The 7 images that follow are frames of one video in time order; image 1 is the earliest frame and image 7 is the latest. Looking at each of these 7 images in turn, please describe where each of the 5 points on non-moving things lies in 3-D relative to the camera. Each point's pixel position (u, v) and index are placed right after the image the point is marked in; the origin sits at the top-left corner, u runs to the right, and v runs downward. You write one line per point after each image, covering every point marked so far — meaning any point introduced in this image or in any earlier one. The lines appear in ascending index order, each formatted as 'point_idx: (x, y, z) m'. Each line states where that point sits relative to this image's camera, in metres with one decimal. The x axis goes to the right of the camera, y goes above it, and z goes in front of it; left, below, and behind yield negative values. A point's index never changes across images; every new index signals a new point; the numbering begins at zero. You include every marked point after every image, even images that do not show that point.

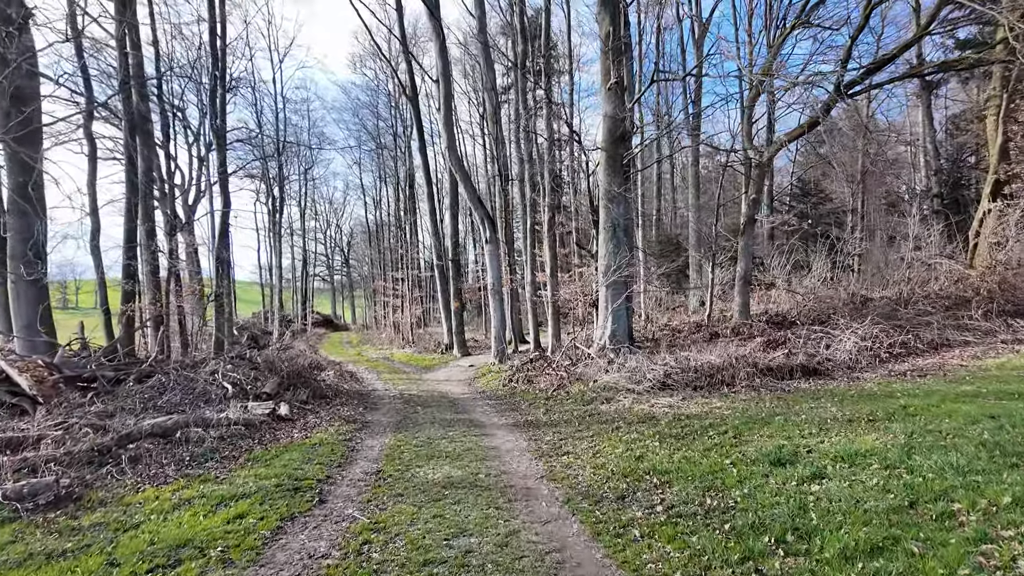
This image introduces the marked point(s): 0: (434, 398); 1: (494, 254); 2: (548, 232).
0: (-1.1, -1.6, +8.7) m
1: (-0.4, +0.7, +13.0) m
2: (+0.8, +1.2, +13.2) m
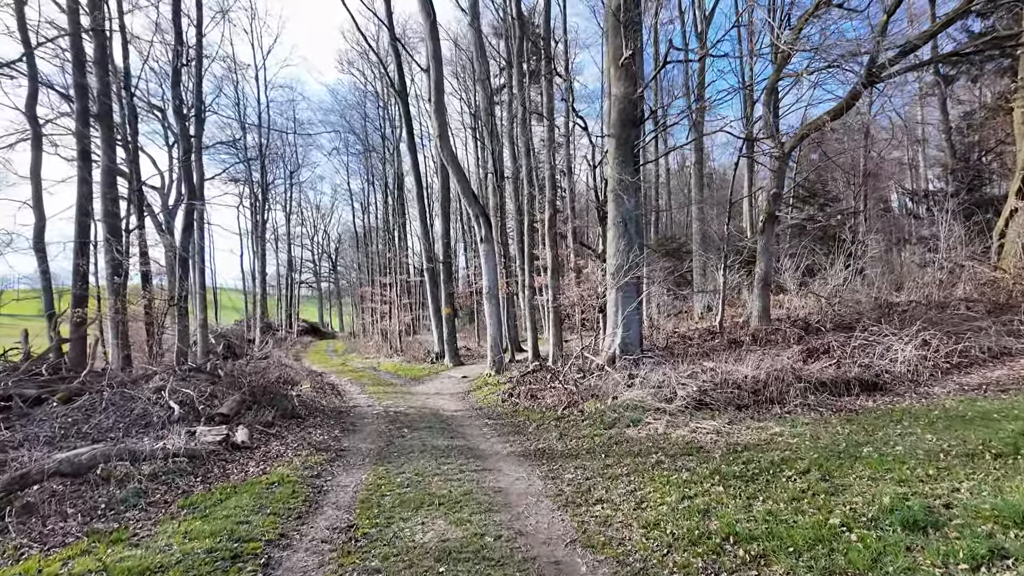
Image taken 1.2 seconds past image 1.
0: (-1.1, -1.6, +7.5) m
1: (-0.5, +0.7, +11.9) m
2: (+0.8, +1.2, +12.1) m
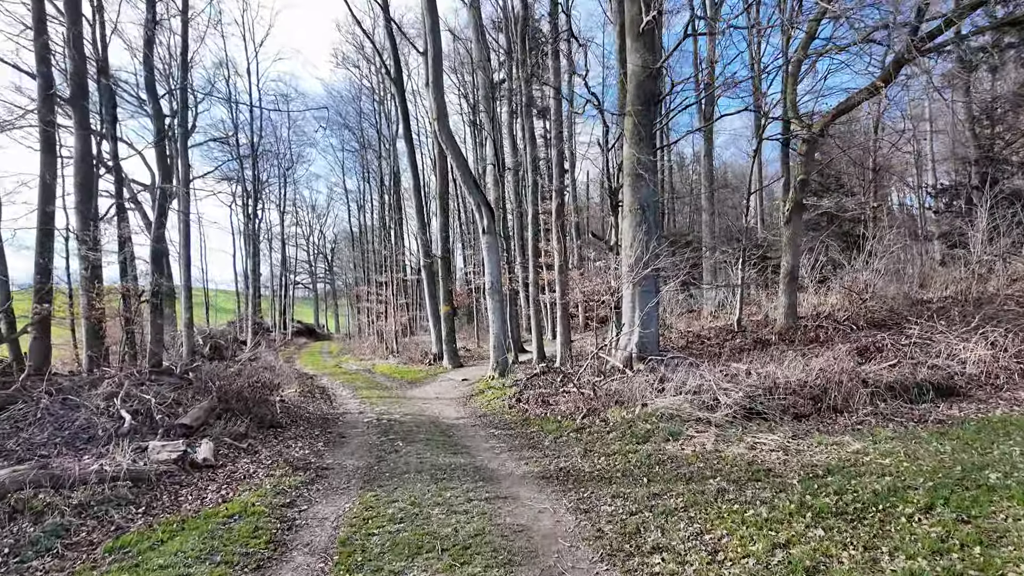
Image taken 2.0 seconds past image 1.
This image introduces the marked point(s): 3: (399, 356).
0: (-1.0, -1.6, +6.6) m
1: (-0.4, +0.7, +11.0) m
2: (+0.8, +1.2, +11.2) m
3: (-3.6, -2.2, +18.6) m
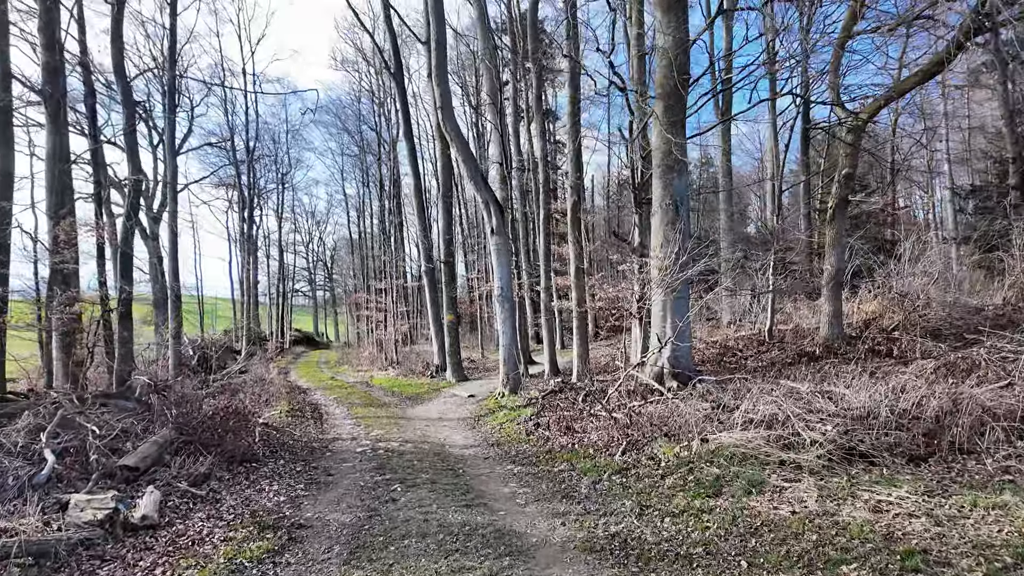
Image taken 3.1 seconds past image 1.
0: (-0.8, -1.6, +5.5) m
1: (-0.2, +0.6, +10.0) m
2: (+1.0, +1.1, +10.1) m
3: (-3.4, -2.4, +17.5) m
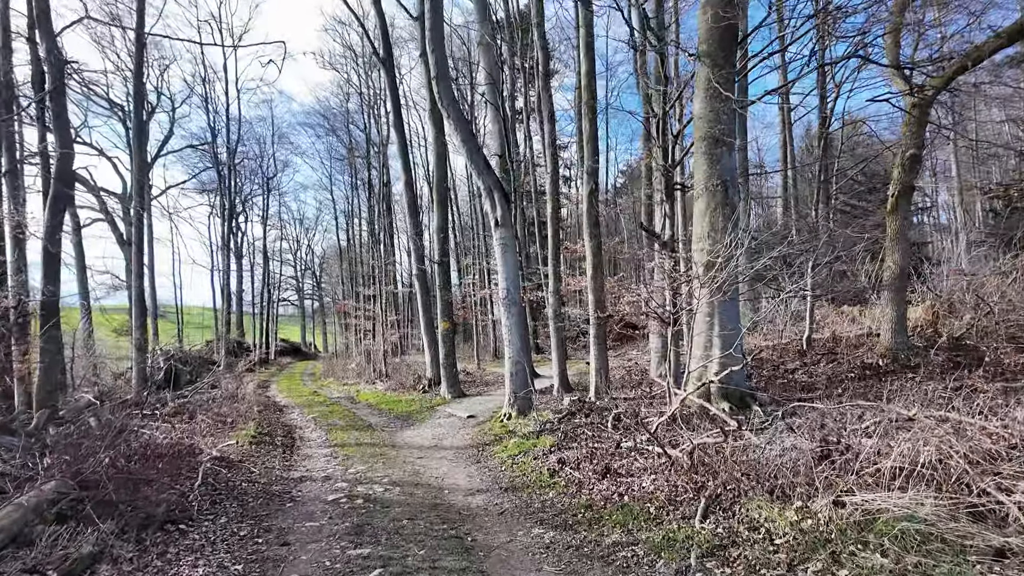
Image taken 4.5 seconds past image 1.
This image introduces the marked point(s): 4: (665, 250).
0: (-0.6, -1.6, +4.1) m
1: (-0.1, +0.6, +8.6) m
2: (+1.1, +1.1, +8.8) m
3: (-3.4, -2.5, +16.0) m
4: (+2.0, +0.5, +7.6) m
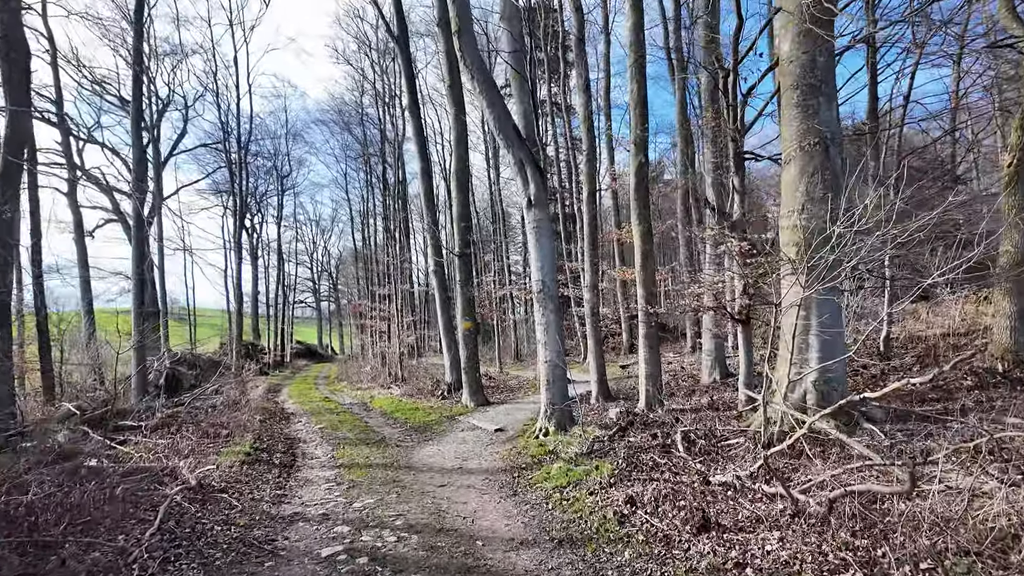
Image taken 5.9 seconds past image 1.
0: (-0.3, -1.5, +2.8) m
1: (+0.3, +0.7, +7.3) m
2: (+1.6, +1.2, +7.5) m
3: (-2.7, -2.5, +14.8) m
4: (+2.4, +0.6, +6.3) m
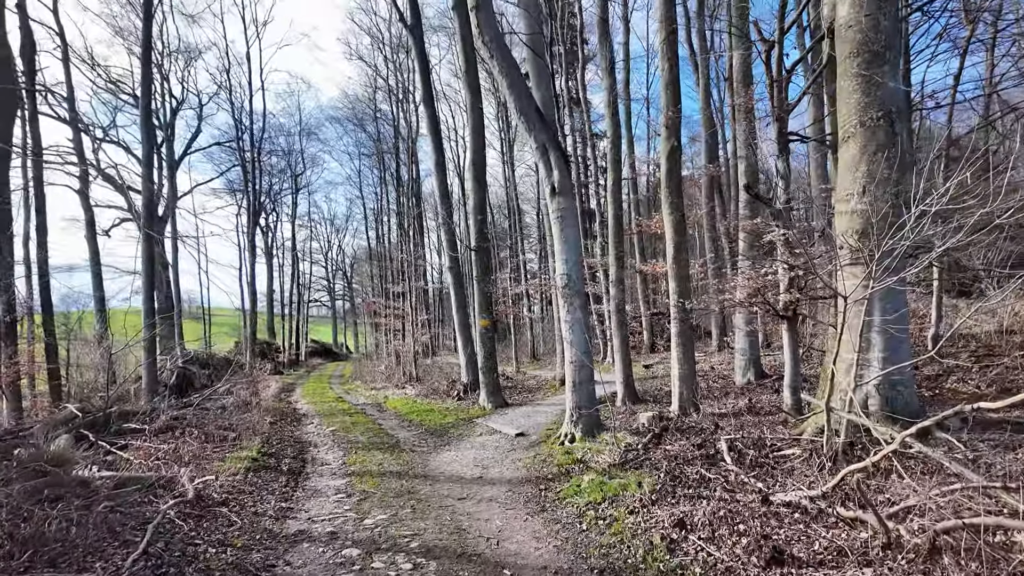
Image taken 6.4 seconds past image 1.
0: (-0.2, -1.4, +2.4) m
1: (+0.6, +0.8, +6.8) m
2: (+1.8, +1.3, +7.0) m
3: (-2.3, -2.4, +14.4) m
4: (+2.6, +0.7, +5.8) m
